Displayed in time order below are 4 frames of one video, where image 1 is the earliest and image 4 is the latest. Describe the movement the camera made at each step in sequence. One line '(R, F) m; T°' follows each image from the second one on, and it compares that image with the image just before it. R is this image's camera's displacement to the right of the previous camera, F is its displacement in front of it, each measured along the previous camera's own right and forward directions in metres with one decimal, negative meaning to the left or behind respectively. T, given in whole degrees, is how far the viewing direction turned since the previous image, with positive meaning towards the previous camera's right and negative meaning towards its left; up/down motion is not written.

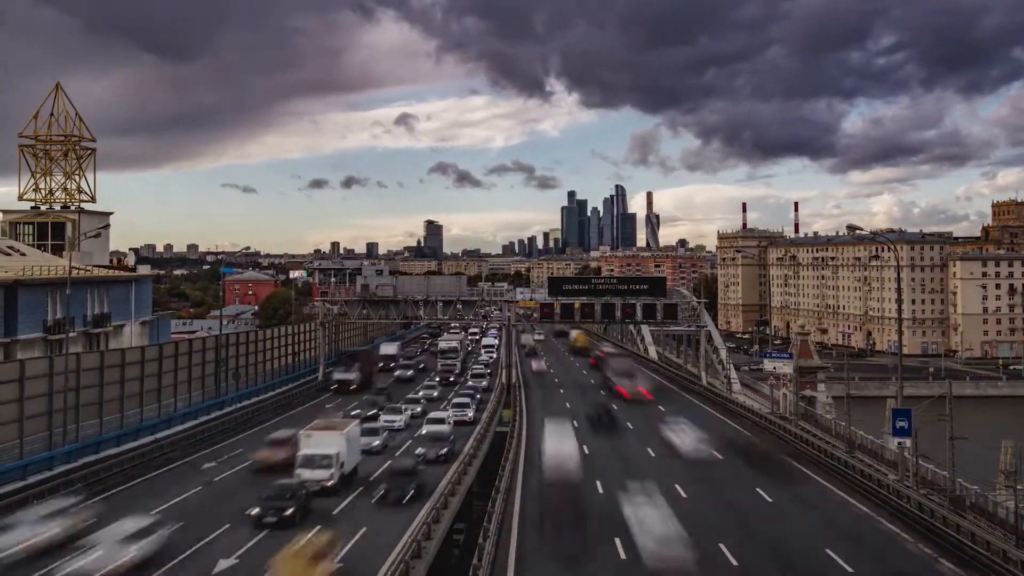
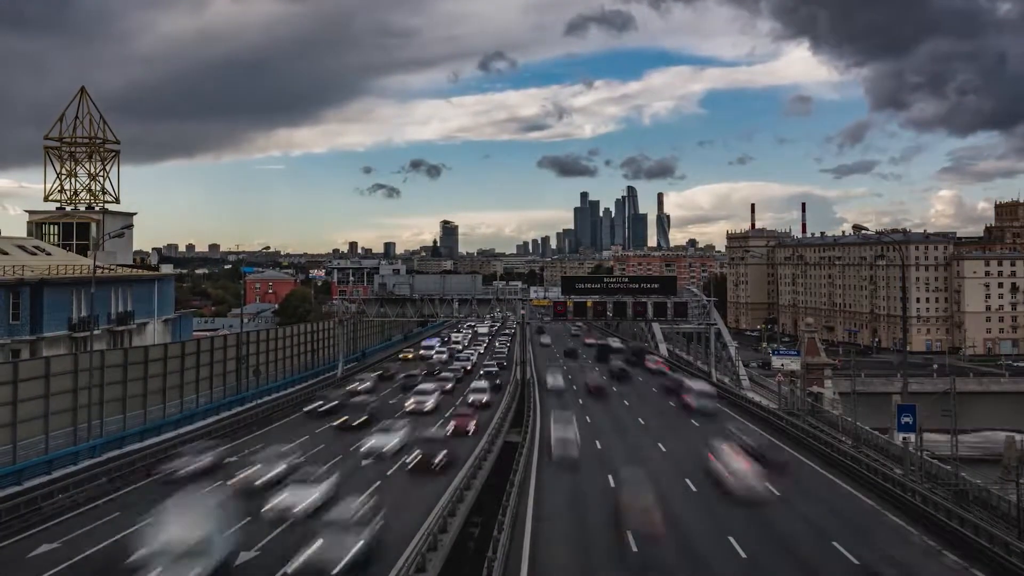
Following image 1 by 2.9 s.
(-0.1, -1.0) m; -1°
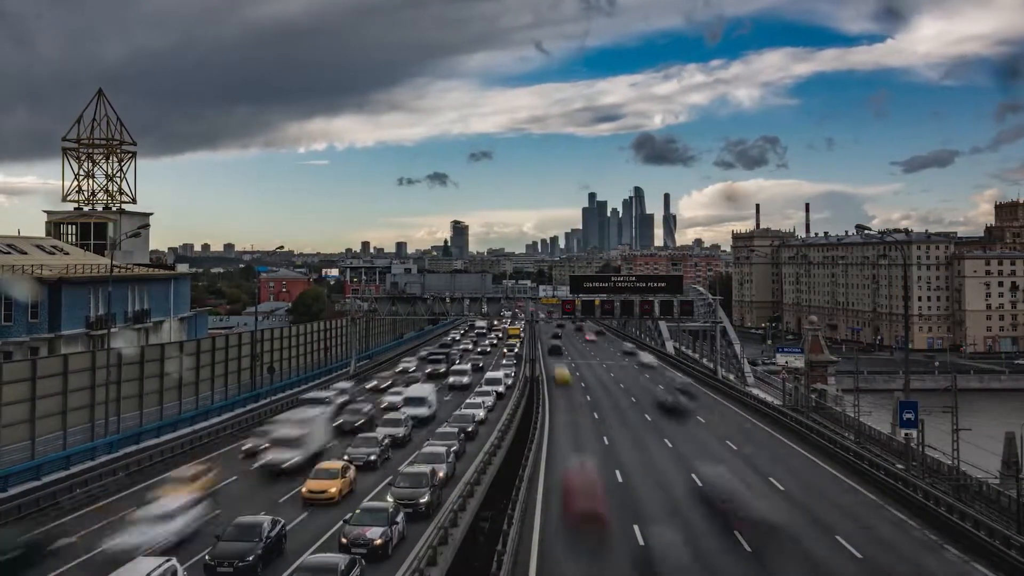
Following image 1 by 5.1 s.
(0.0, -0.8) m; -1°
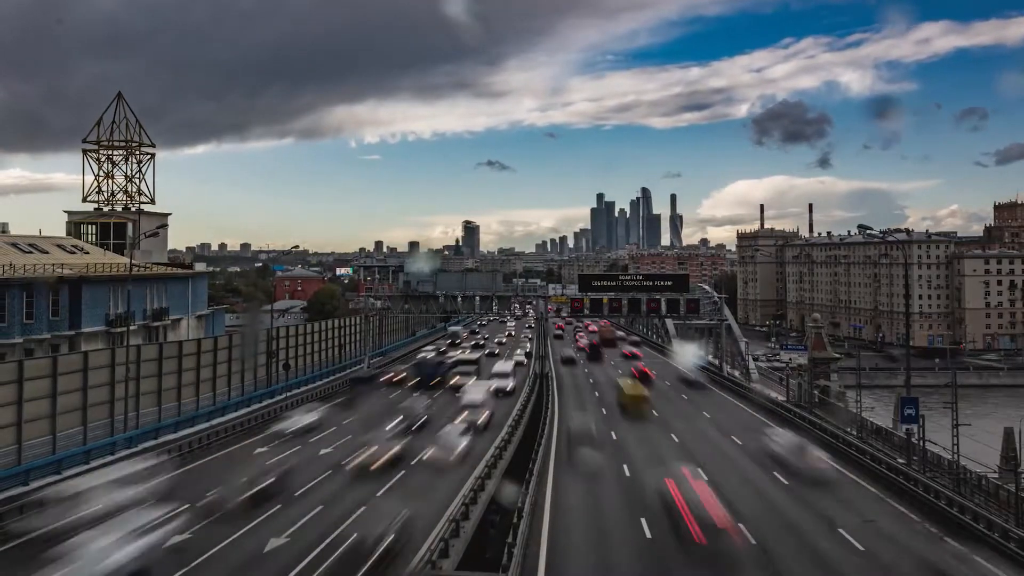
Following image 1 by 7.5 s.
(0.0, -0.9) m; -1°
